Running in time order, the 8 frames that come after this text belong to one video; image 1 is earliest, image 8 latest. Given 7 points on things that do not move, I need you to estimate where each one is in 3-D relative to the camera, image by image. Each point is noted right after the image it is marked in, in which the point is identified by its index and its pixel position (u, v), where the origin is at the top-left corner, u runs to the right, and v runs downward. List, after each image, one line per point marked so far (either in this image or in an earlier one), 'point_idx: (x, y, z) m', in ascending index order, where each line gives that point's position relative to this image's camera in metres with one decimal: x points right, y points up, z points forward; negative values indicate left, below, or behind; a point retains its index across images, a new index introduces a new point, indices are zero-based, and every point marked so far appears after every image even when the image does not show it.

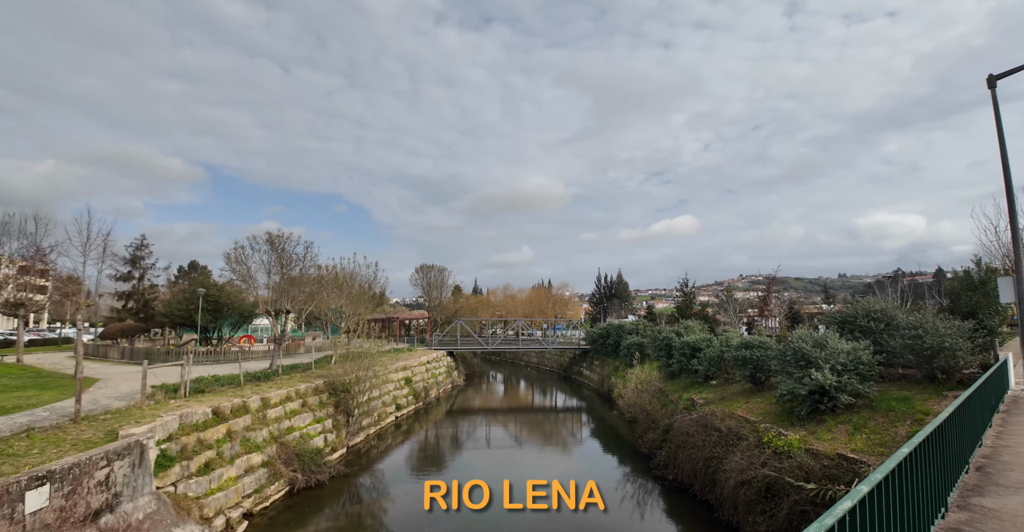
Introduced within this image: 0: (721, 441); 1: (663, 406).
0: (+4.3, -3.5, +10.6) m
1: (+4.6, -4.1, +15.5) m
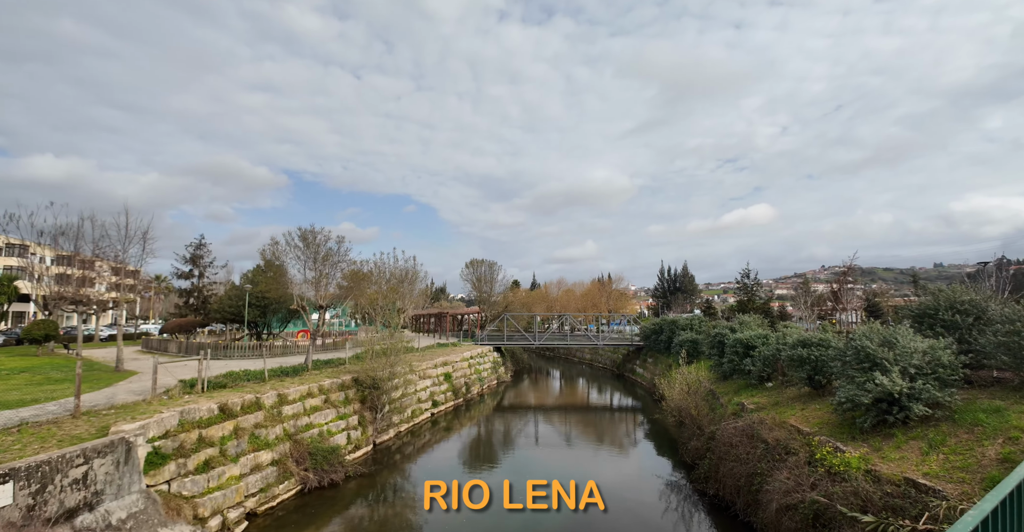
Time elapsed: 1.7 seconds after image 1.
0: (+4.5, -3.2, +9.1) m
1: (+5.3, -3.7, +13.9) m
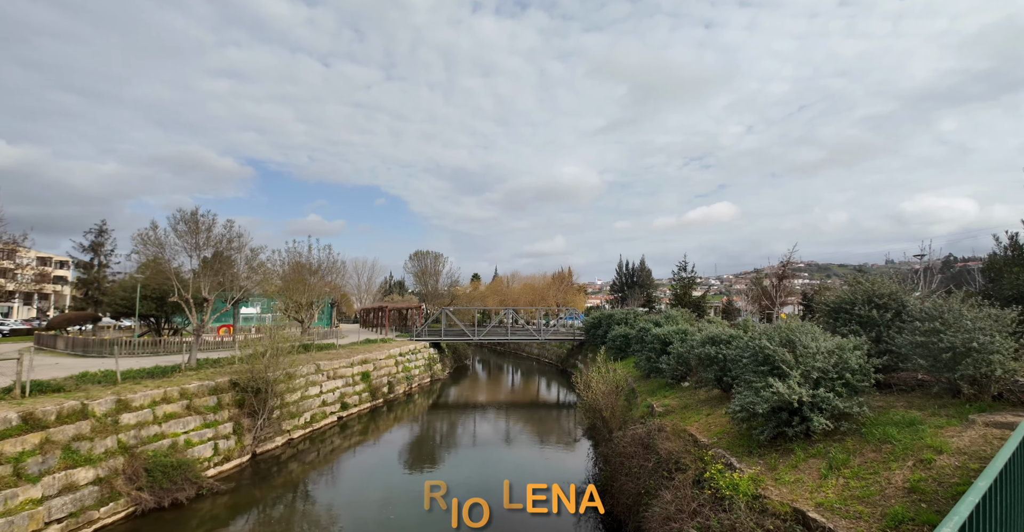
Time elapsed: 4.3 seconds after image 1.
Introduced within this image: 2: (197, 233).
0: (+2.2, -3.0, +7.7) m
1: (+2.7, -3.5, +12.6) m
2: (-10.1, +1.1, +16.7) m
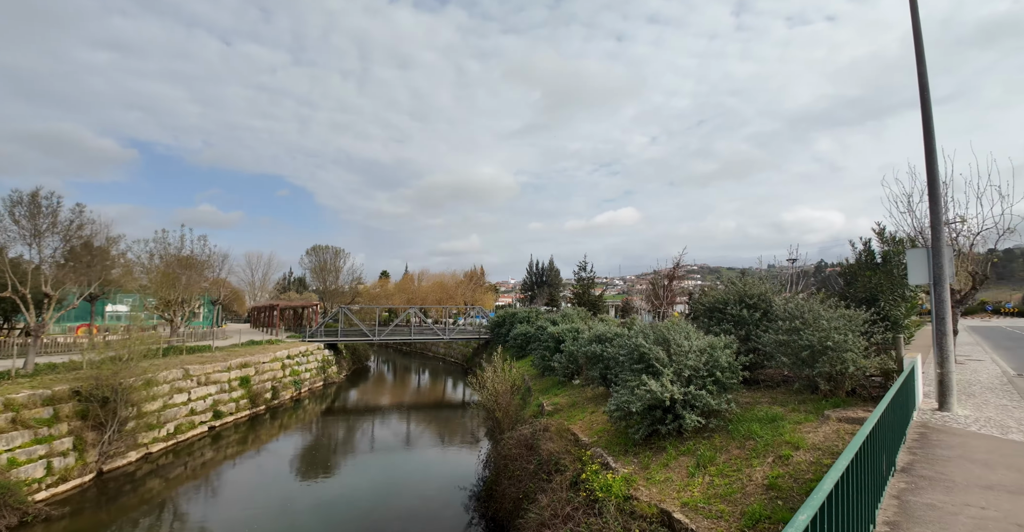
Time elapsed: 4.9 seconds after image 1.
0: (+0.4, -3.0, +7.5) m
1: (+0.1, -3.4, +12.4) m
2: (-13.1, +1.4, +14.4) m
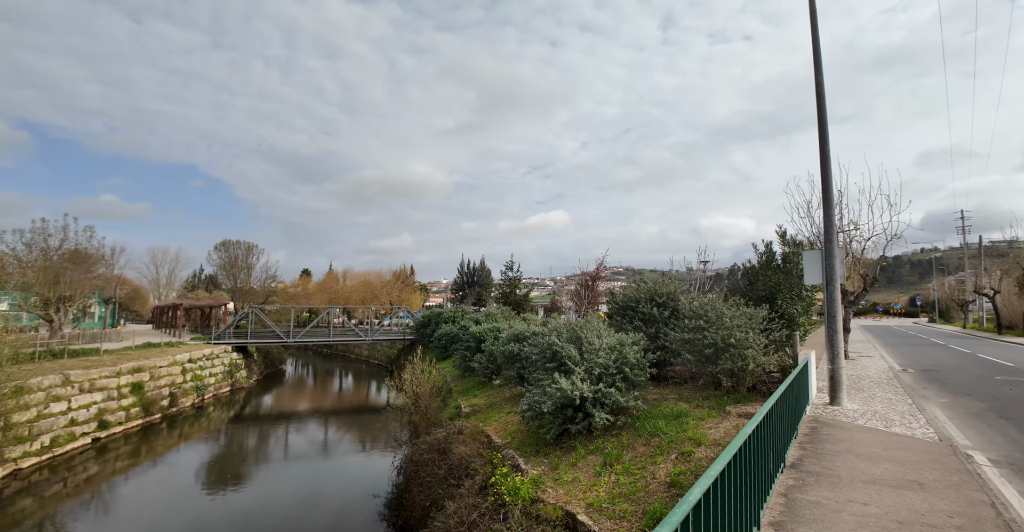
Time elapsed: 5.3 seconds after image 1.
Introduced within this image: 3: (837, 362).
0: (-0.9, -2.9, +7.2) m
1: (-1.8, -3.4, +12.0) m
2: (-15.1, +1.6, +12.3) m
3: (+3.1, -0.9, +5.0) m
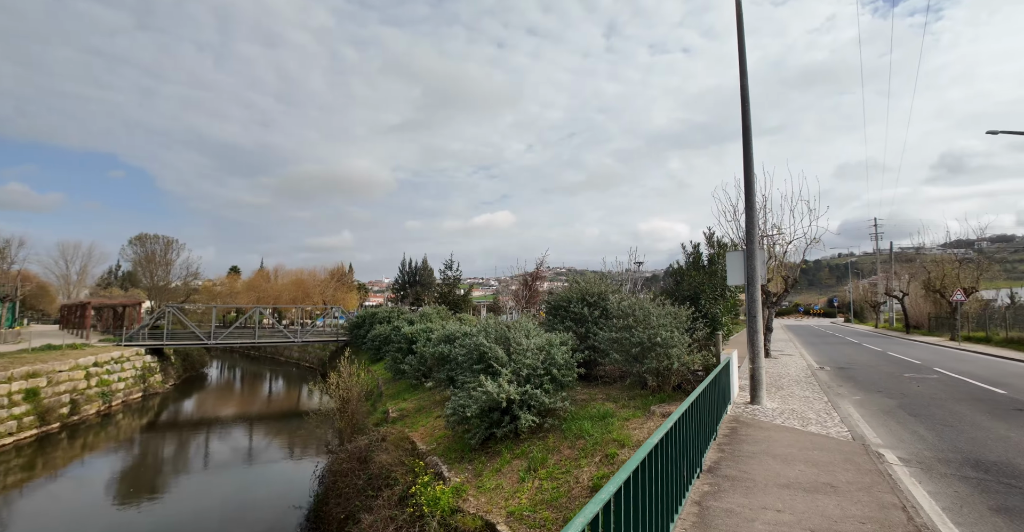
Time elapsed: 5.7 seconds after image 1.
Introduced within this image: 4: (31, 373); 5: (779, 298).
0: (-1.9, -2.8, +6.7) m
1: (-3.3, -3.3, +11.4) m
2: (-16.5, +1.8, +10.3) m
3: (+2.3, -0.9, +4.9) m
4: (-14.9, -3.3, +16.1) m
5: (+6.4, -0.8, +12.4) m
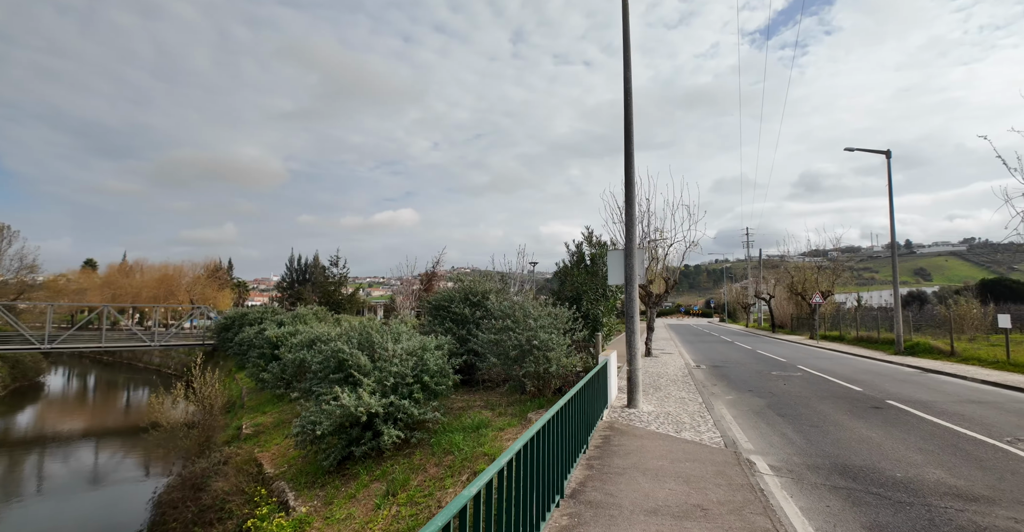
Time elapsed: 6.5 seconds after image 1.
0: (-3.4, -2.7, +5.7) m
1: (-5.6, -3.1, +10.0) m
2: (-18.4, +2.2, +6.4) m
3: (+1.1, -0.9, +4.7) m
4: (-17.9, -2.9, +12.4) m
5: (+3.7, -0.8, +12.7) m
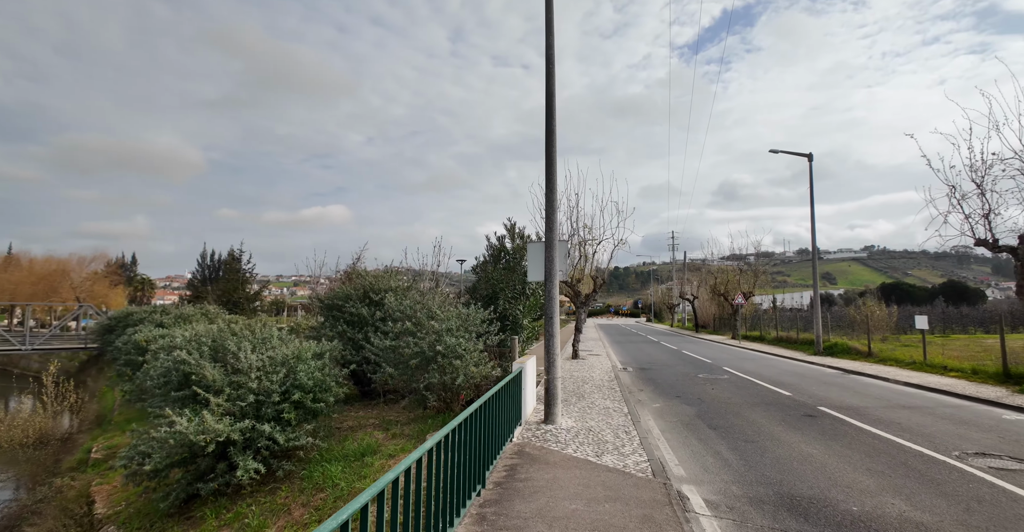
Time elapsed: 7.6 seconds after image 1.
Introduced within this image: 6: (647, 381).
0: (-4.3, -2.6, +4.4) m
1: (-7.0, -3.0, +8.4) m
2: (-19.2, +2.5, +3.4) m
3: (+0.3, -0.8, +4.0) m
4: (-19.5, -2.6, +9.3) m
5: (+1.9, -0.8, +12.3) m
6: (+1.9, -1.6, +7.1) m
